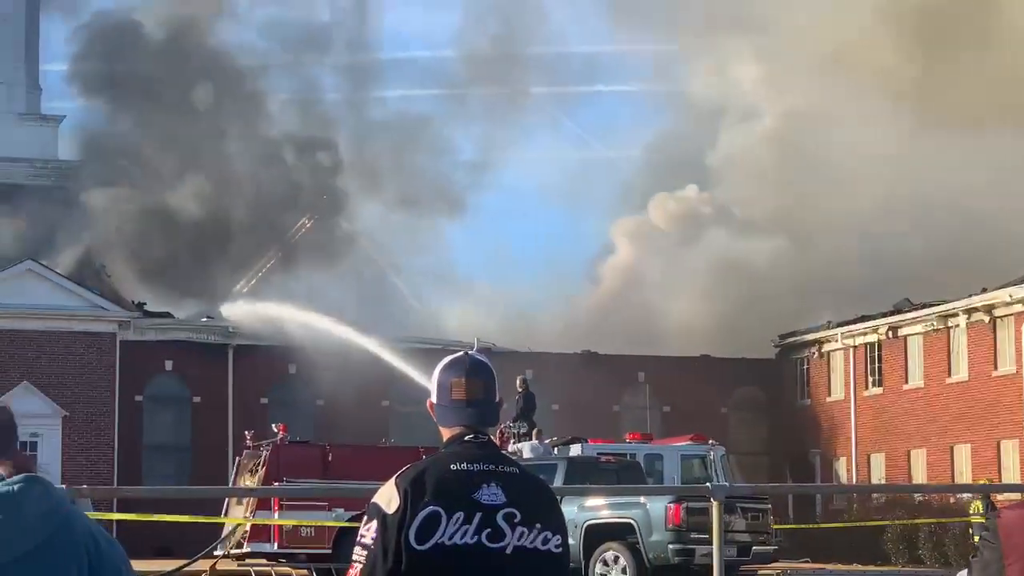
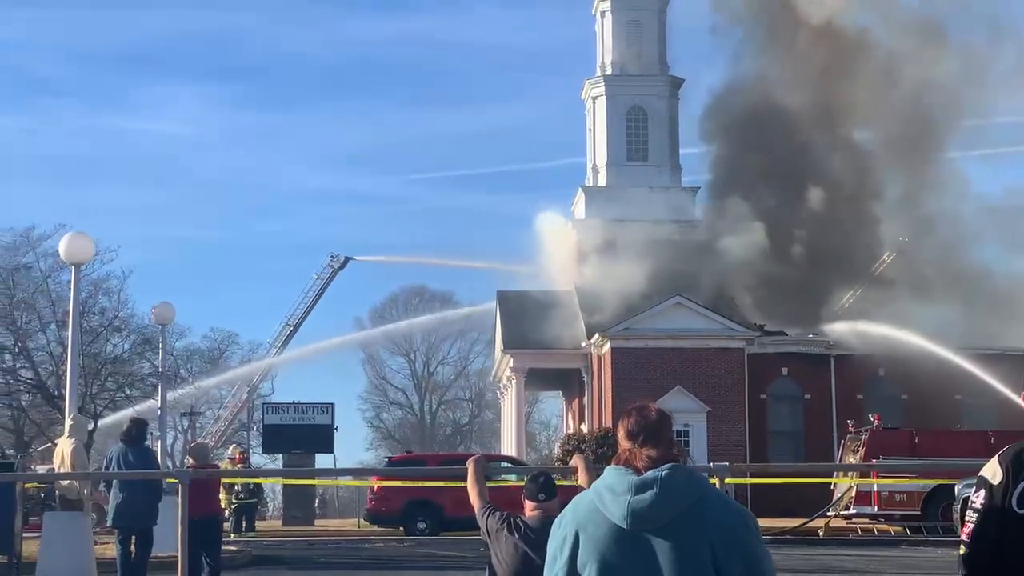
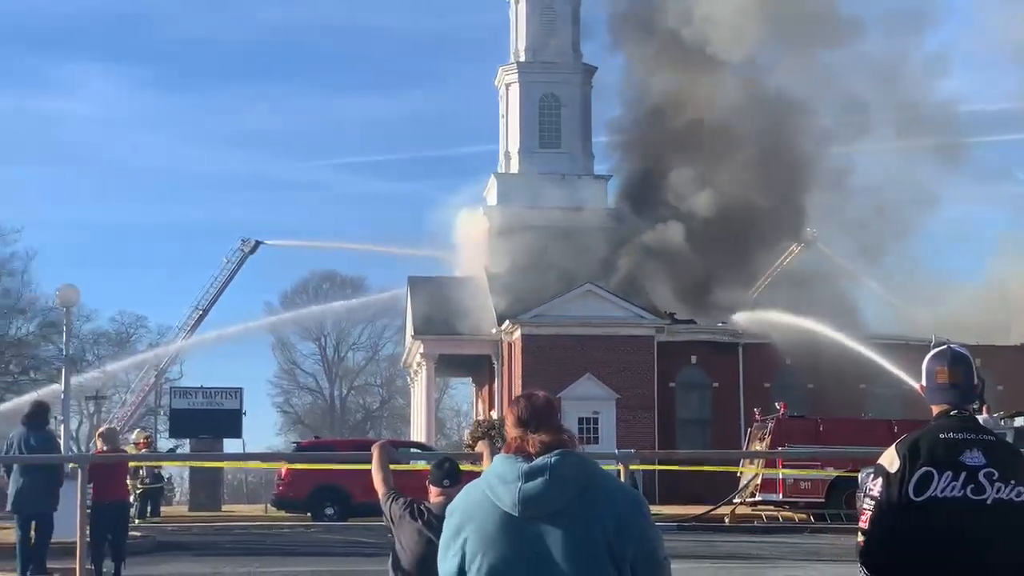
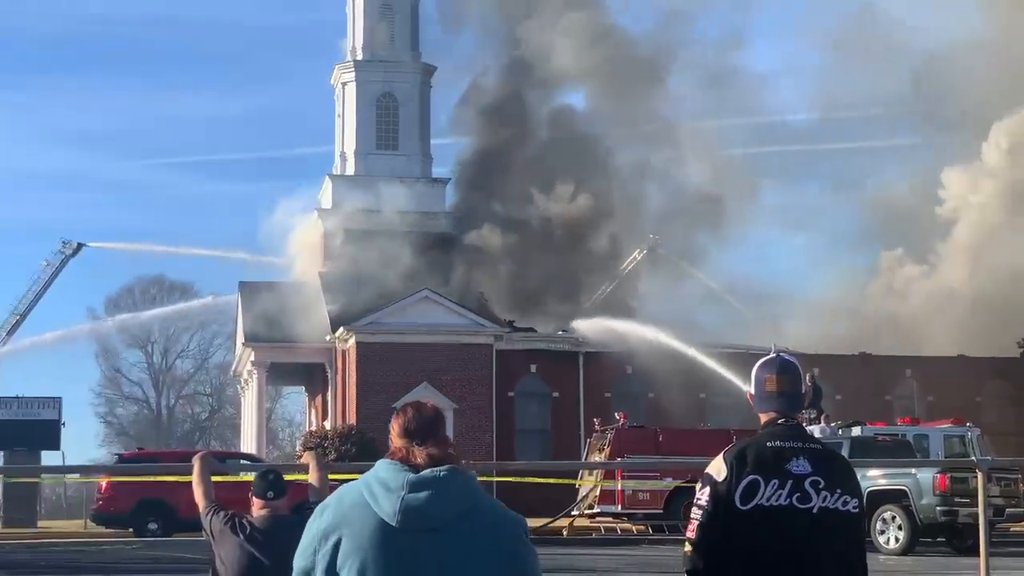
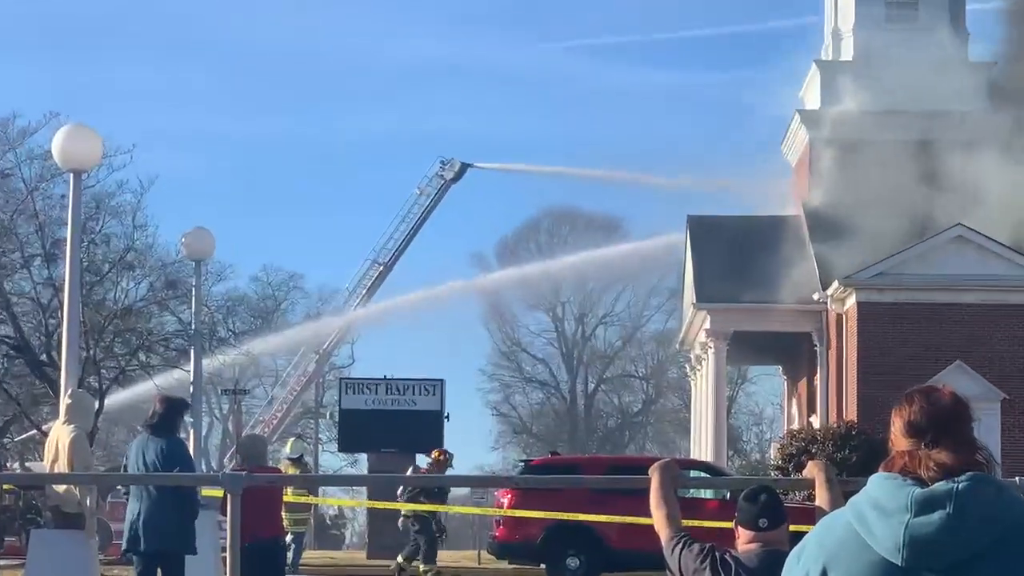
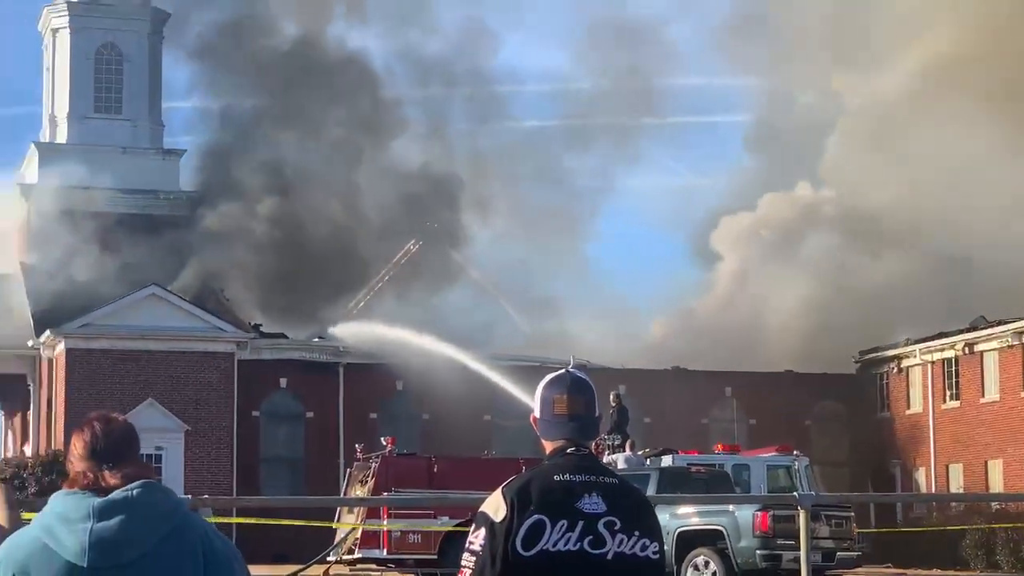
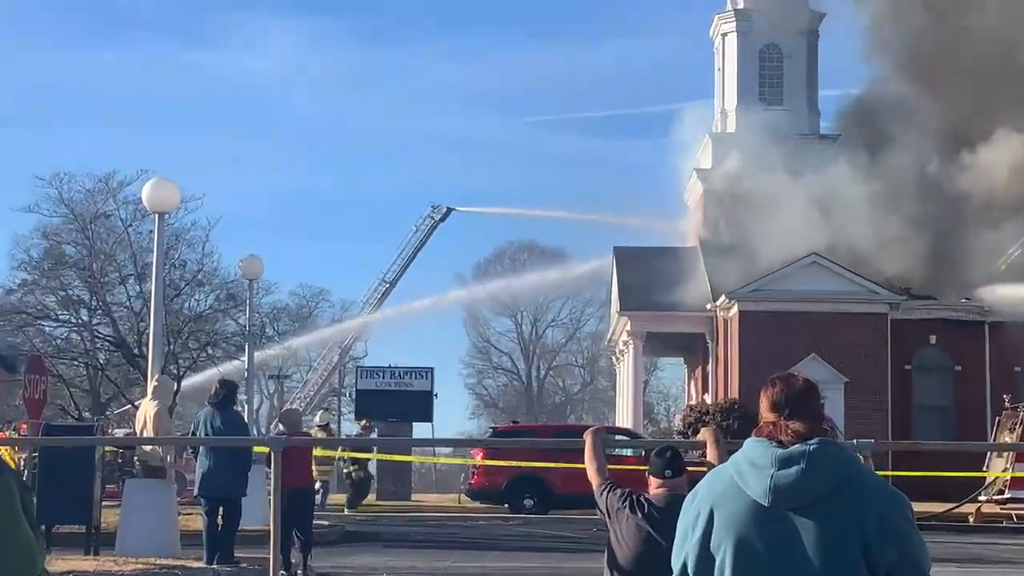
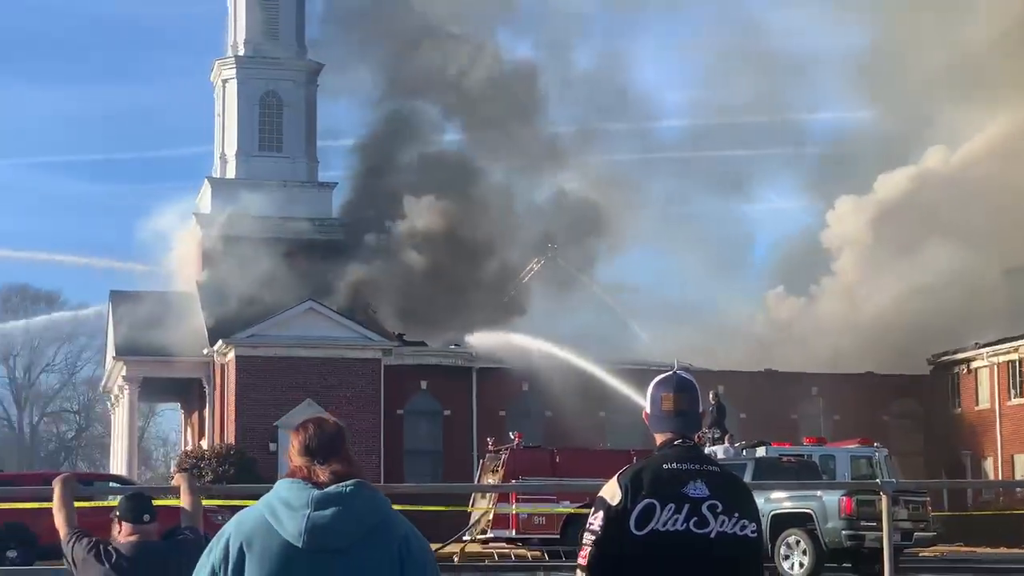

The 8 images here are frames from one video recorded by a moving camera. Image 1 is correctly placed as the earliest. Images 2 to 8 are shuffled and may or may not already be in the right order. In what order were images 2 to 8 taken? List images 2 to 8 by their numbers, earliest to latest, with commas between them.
6, 8, 4, 3, 2, 7, 5
